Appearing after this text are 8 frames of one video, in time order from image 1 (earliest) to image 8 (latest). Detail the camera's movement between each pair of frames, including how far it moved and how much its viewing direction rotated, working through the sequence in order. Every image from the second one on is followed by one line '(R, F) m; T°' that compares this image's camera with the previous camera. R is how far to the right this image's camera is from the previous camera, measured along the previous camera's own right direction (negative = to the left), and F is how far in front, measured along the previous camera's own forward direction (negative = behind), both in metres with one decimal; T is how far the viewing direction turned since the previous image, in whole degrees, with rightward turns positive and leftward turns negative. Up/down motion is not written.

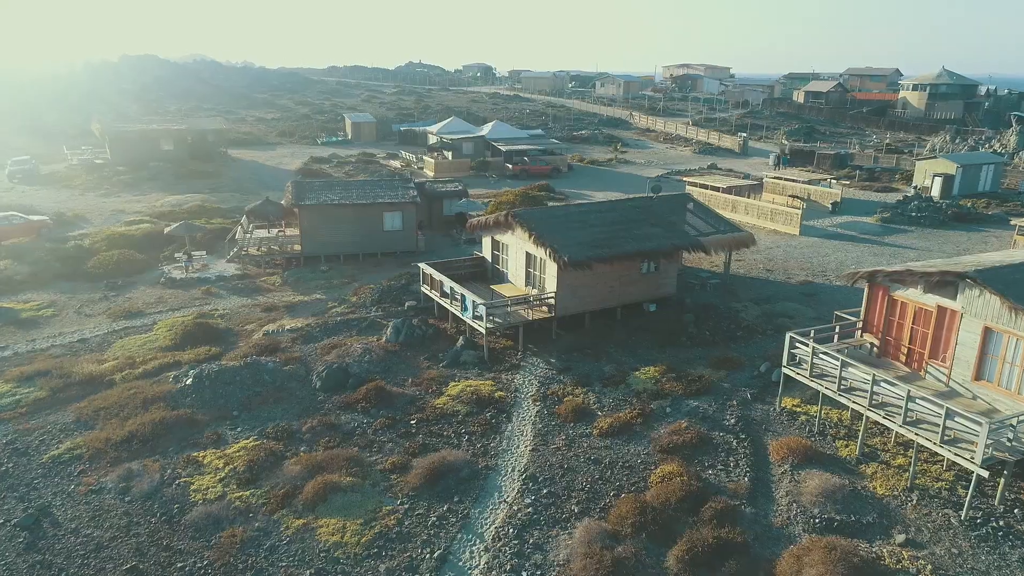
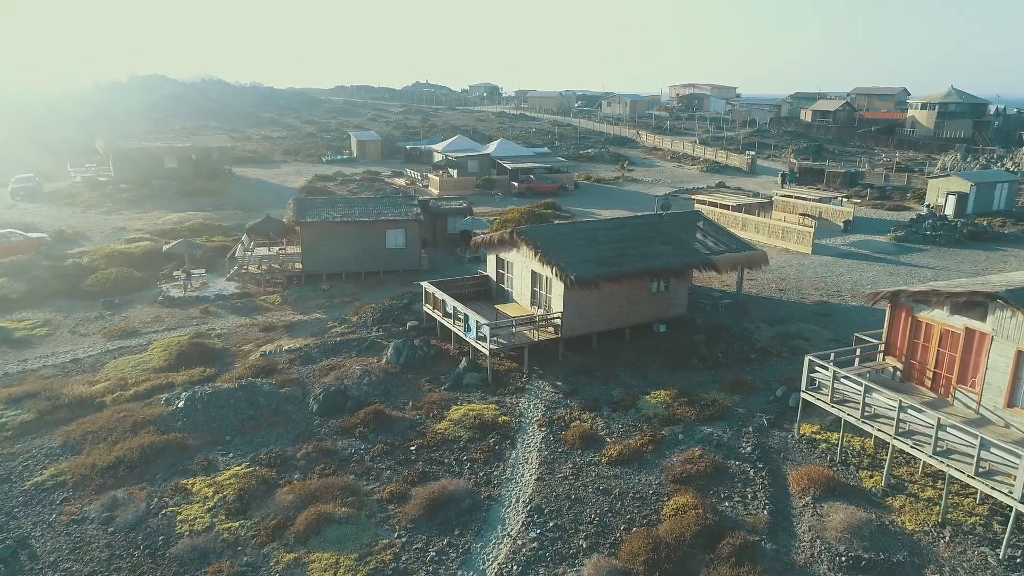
(0.0, +0.7) m; 0°
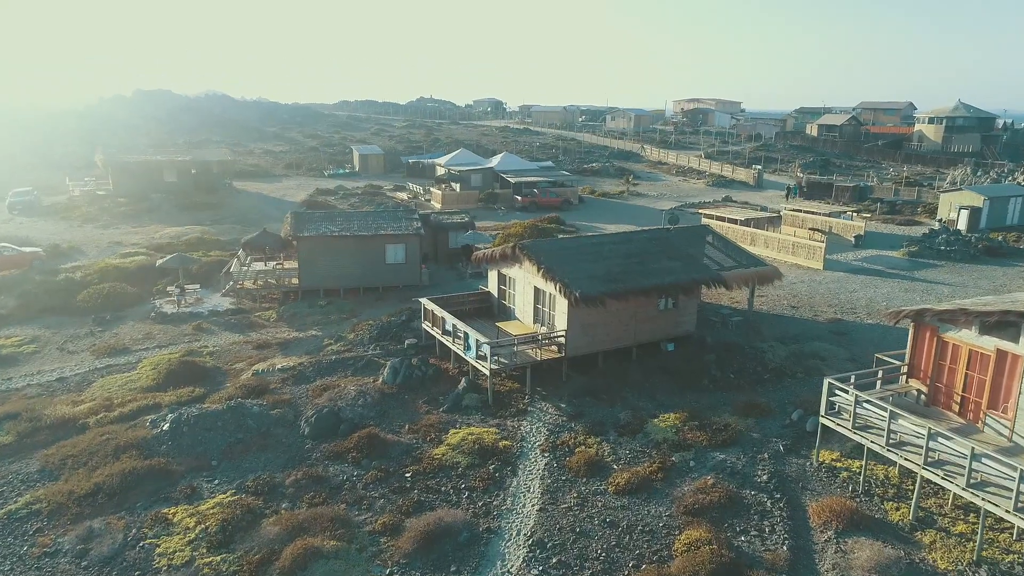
(+0.1, +0.8) m; 0°
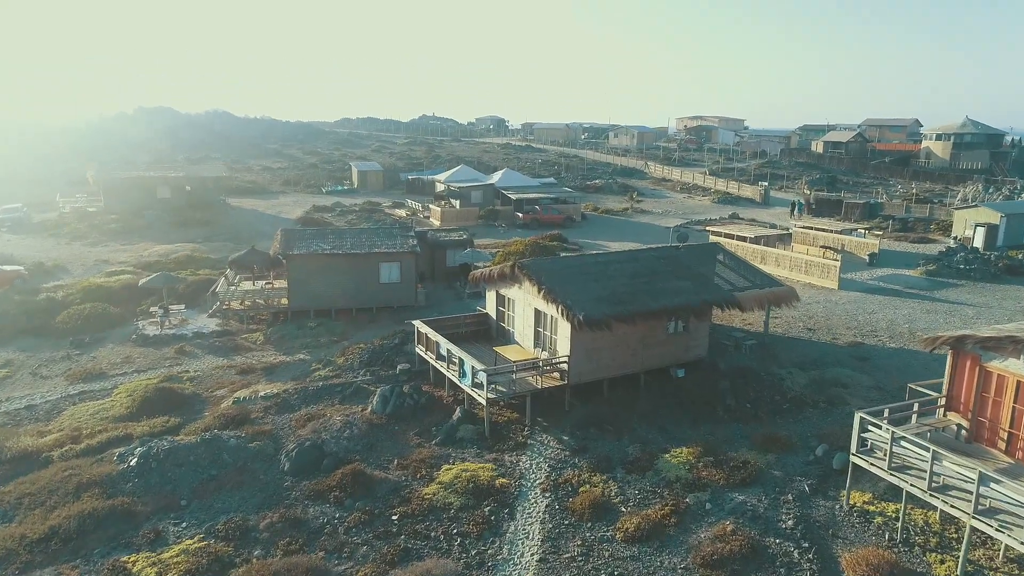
(+0.1, +1.3) m; 0°
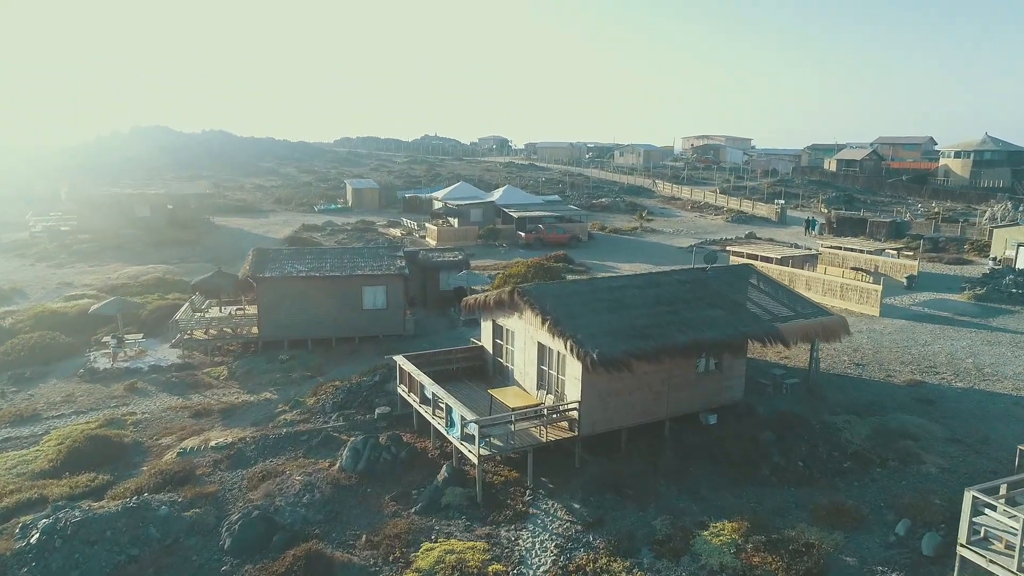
(+0.1, +2.9) m; 0°
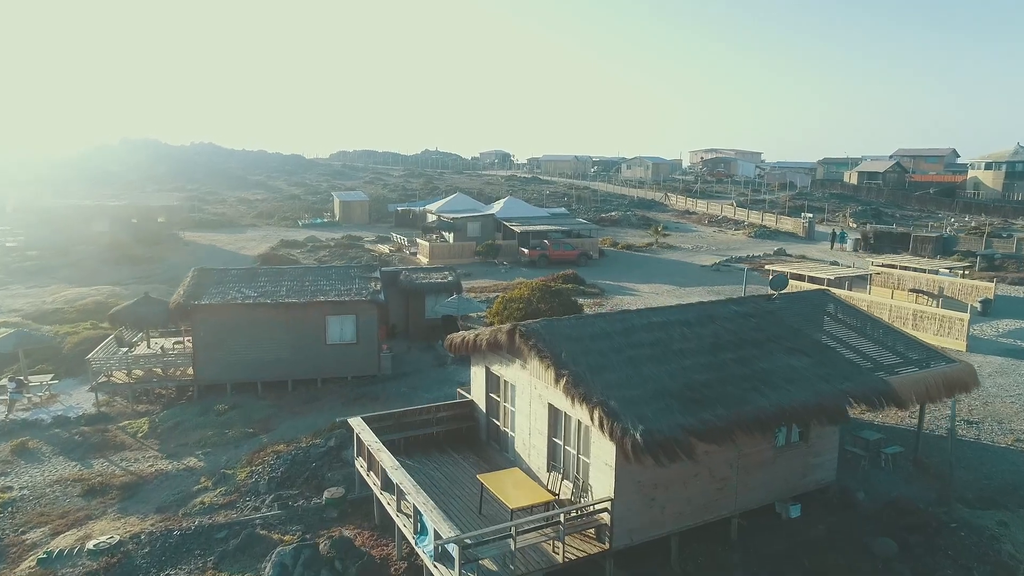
(0.0, +4.5) m; 0°
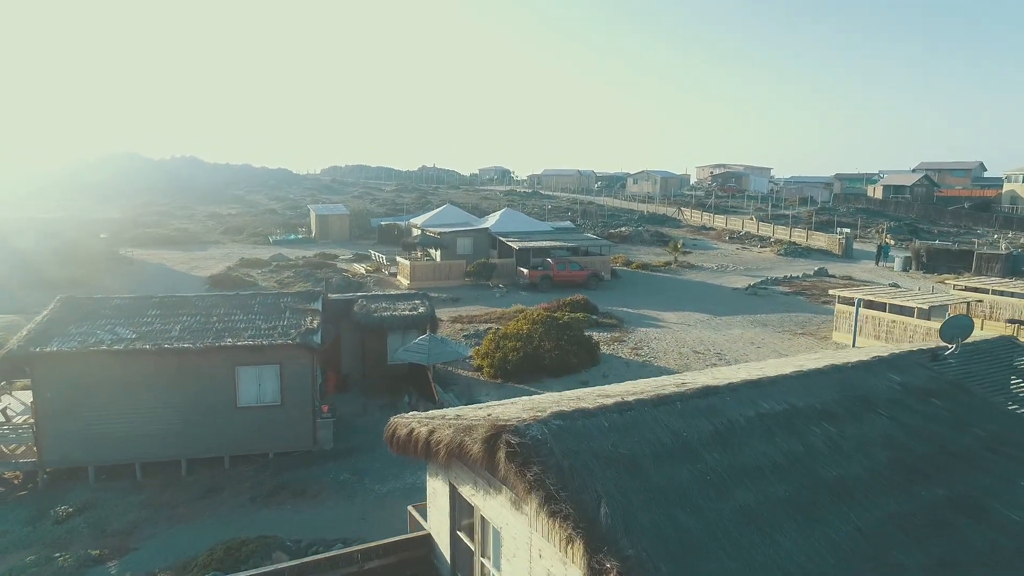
(+0.2, +5.5) m; 0°
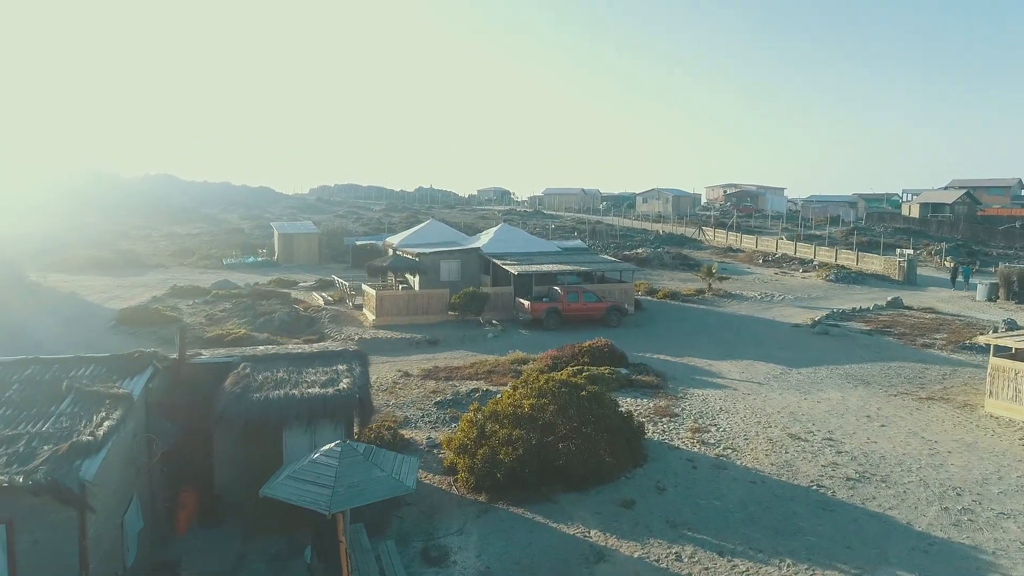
(+0.1, +6.6) m; 0°
